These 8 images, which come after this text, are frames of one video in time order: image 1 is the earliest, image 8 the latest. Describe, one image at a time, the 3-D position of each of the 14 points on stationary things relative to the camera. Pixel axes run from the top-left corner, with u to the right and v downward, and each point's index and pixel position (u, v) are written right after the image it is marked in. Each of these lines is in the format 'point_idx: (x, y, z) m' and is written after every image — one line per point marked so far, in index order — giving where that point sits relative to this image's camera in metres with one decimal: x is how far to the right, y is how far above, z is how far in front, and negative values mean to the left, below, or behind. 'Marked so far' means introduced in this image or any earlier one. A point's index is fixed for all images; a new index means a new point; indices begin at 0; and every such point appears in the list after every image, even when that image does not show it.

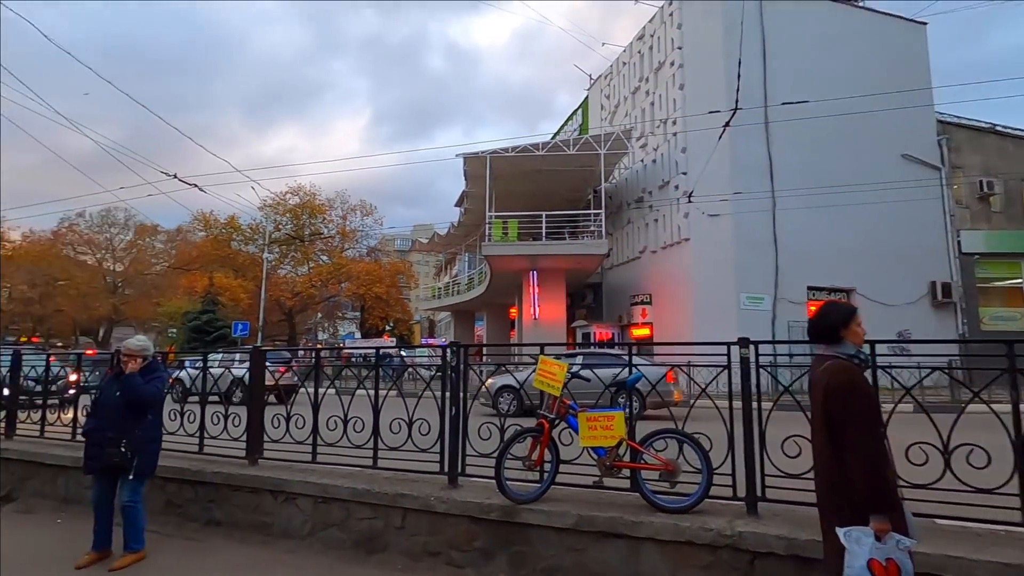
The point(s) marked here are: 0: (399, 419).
0: (-1.0, -1.2, +4.8) m
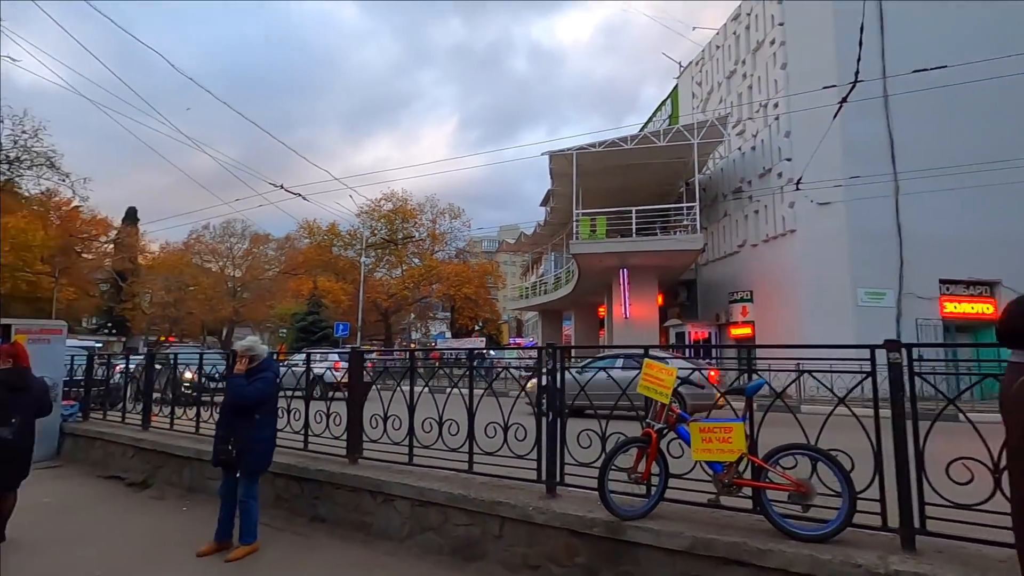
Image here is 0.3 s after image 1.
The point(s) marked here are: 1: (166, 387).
0: (-0.2, -1.2, +4.7) m
1: (-5.3, -1.5, +8.2) m
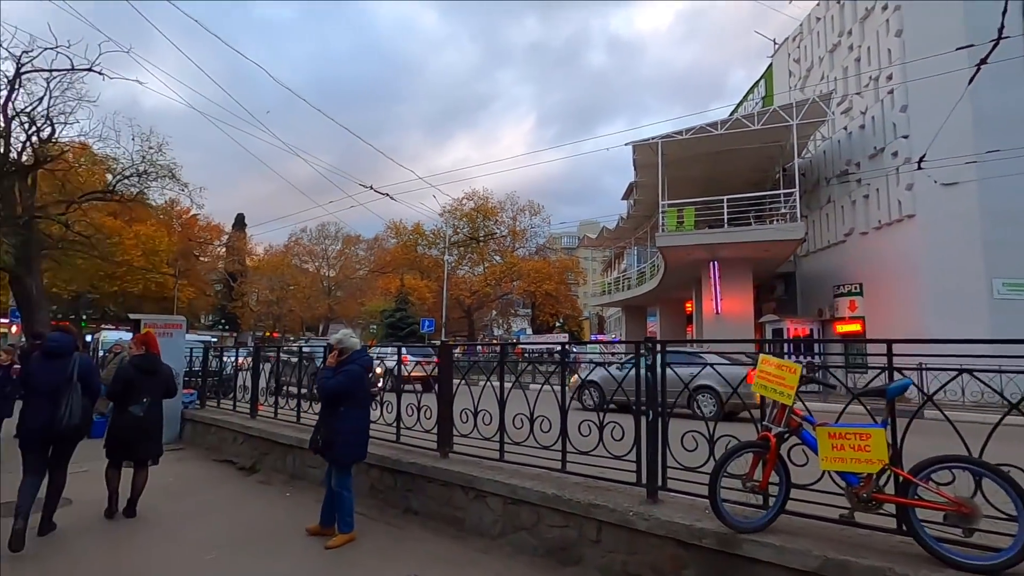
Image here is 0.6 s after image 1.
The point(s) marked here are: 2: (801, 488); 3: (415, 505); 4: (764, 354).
0: (+0.6, -1.1, +4.5) m
1: (-3.9, -1.5, +8.7) m
2: (+1.8, -1.2, +3.3) m
3: (-1.0, -2.1, +5.3) m
4: (+1.7, -0.4, +3.5) m
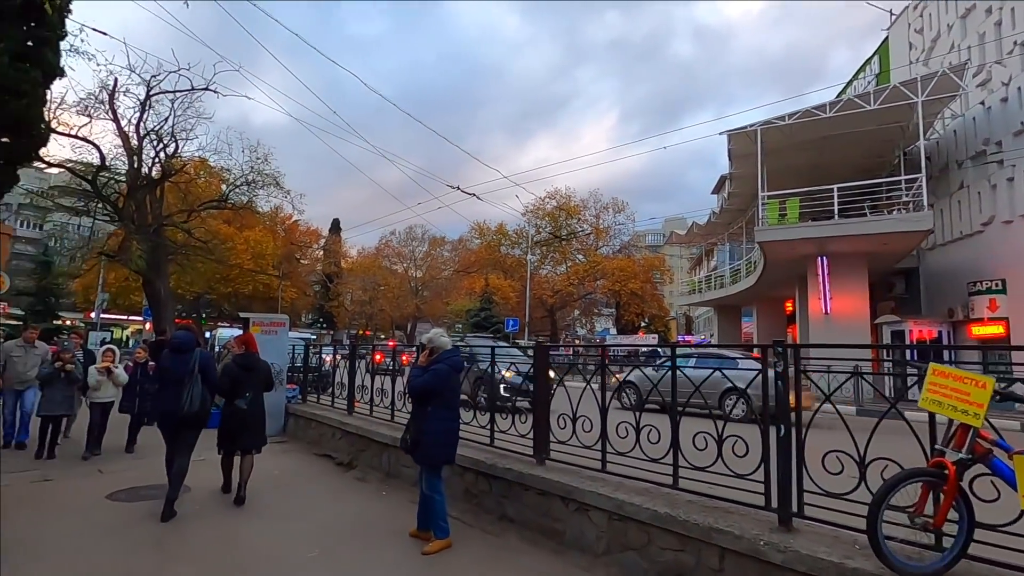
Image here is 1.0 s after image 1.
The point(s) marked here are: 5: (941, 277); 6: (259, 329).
0: (+1.4, -1.1, +4.0) m
1: (-2.4, -1.5, +8.9) m
2: (+2.4, -1.2, +2.7) m
3: (0.0, -2.1, +5.0) m
4: (+2.3, -0.4, +2.9) m
5: (+15.3, +0.4, +19.0) m
6: (-4.9, -0.8, +10.3) m
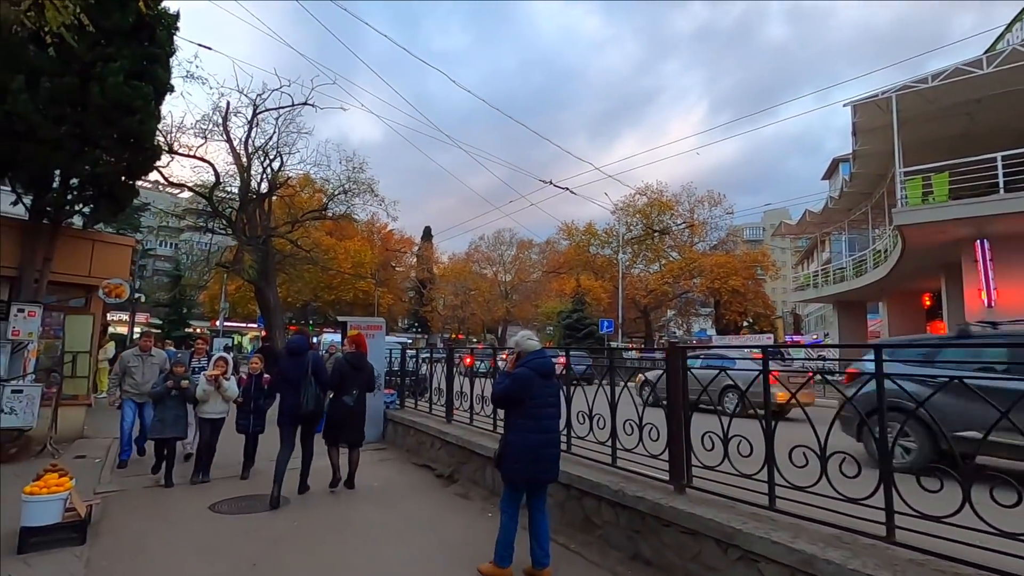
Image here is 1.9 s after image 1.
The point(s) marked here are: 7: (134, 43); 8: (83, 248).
0: (+2.3, -1.0, +2.9) m
1: (-0.7, -1.5, +8.3) m
2: (+3.0, -1.1, +1.4) m
3: (+1.0, -2.0, +4.1) m
4: (+2.9, -0.3, +1.6) m
5: (+18.4, +0.8, +15.4) m
6: (-3.0, -0.9, +10.1) m
7: (-6.4, +4.2, +9.1) m
8: (-7.8, +0.7, +9.7) m
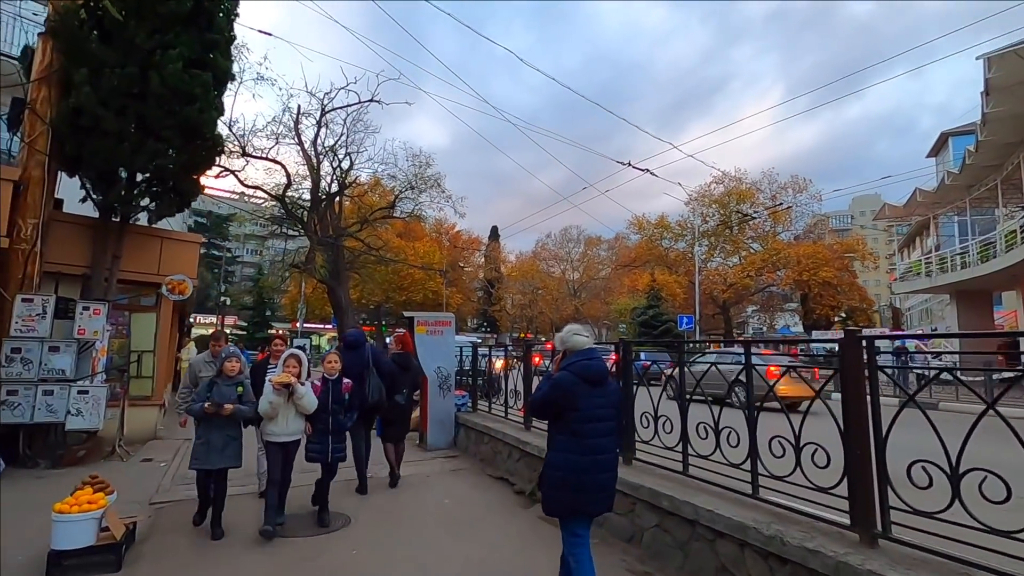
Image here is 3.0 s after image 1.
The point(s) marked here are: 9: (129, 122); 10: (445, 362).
0: (+2.7, -0.7, +1.5) m
1: (+0.4, -1.3, +7.3) m
2: (+3.3, -0.8, 0.0) m
3: (+1.7, -1.8, +2.9) m
4: (+3.2, 0.0, +0.2) m
5: (+20.3, +1.4, +11.9) m
6: (-1.6, -0.7, +9.3) m
7: (-5.2, +4.2, +8.7) m
8: (-6.4, +0.7, +9.5) m
9: (-5.8, +2.5, +8.1) m
10: (-1.2, -1.3, +9.3) m
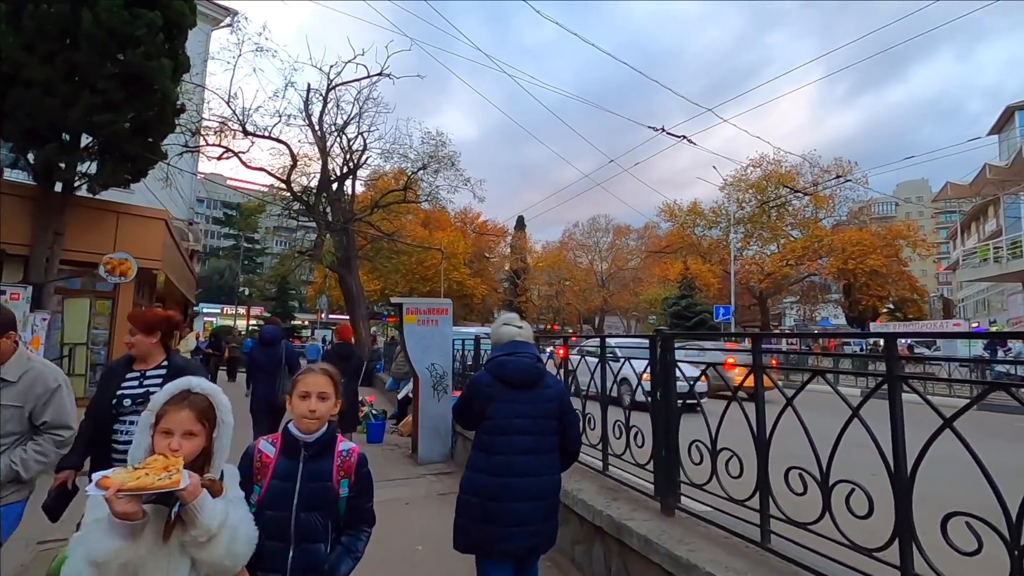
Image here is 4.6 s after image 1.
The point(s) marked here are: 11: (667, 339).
0: (+2.5, -0.6, -0.2) m
1: (+0.5, -1.1, +5.6) m
2: (+2.9, -0.7, -1.8) m
3: (+1.5, -1.7, +1.2) m
4: (+2.8, +0.1, -1.6) m
5: (+20.5, +1.8, +9.2) m
6: (-1.4, -0.5, +7.8) m
7: (-5.1, +4.5, +7.3) m
8: (-6.3, +1.0, +8.3) m
9: (-5.7, +2.8, +6.7) m
10: (-1.0, -1.0, +7.8) m
11: (+1.0, -0.3, +3.5) m
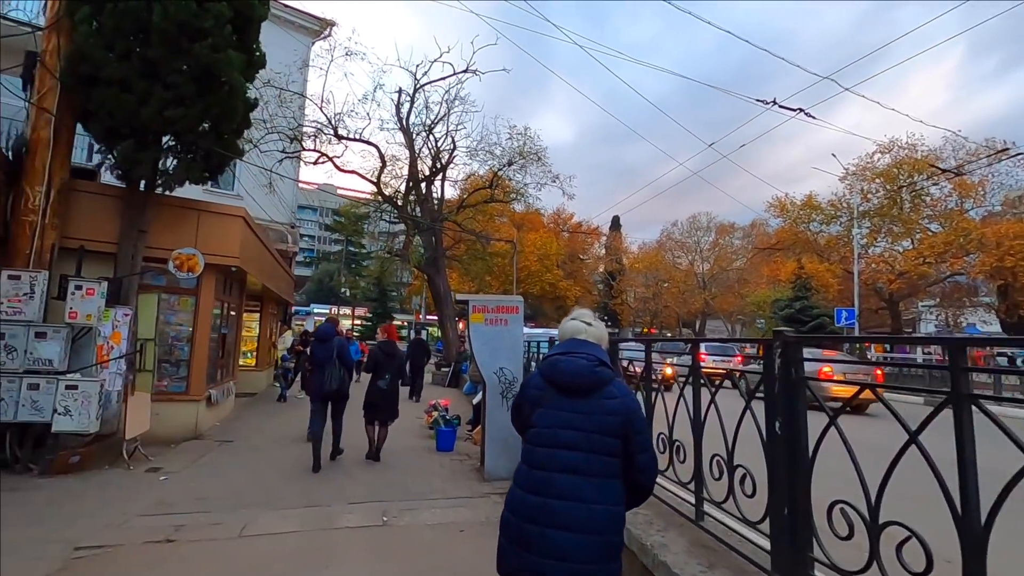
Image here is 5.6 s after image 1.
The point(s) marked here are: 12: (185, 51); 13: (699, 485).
0: (+2.0, -0.5, -1.5) m
1: (+1.1, -1.0, +4.6) m
2: (+2.2, -0.6, -3.2) m
3: (+1.3, -1.6, +0.1) m
4: (+2.2, +0.2, -2.9) m
5: (+21.4, +1.8, +4.6) m
6: (-0.4, -0.4, +7.1) m
7: (-4.1, +4.5, +7.3) m
8: (-5.1, +1.1, +8.4) m
9: (-4.8, +2.8, +6.8) m
10: (0.0, -1.0, +7.0) m
11: (+1.3, -0.3, +2.4) m
12: (-4.3, +3.1, +7.1) m
13: (+1.3, -1.3, +3.7) m
